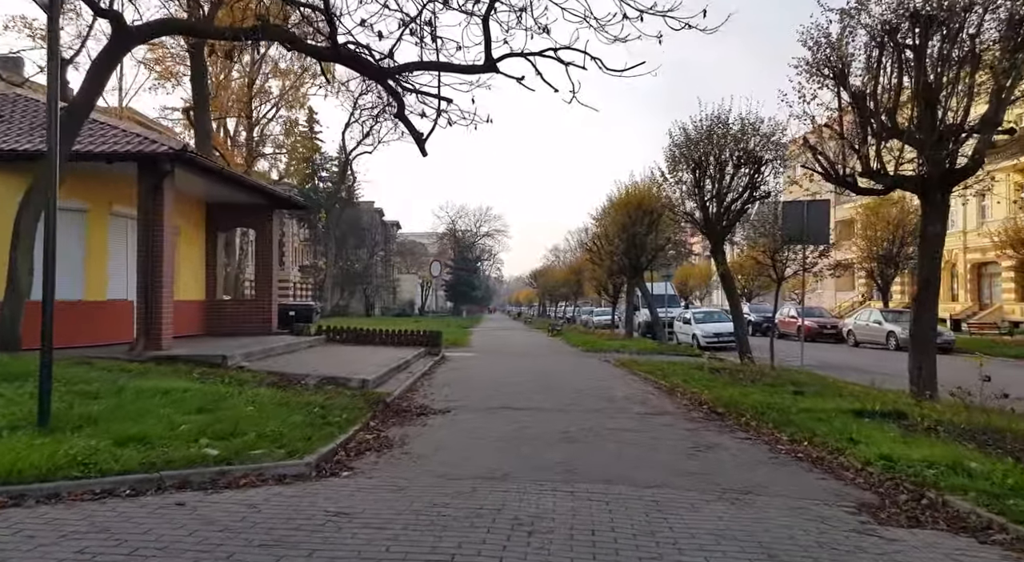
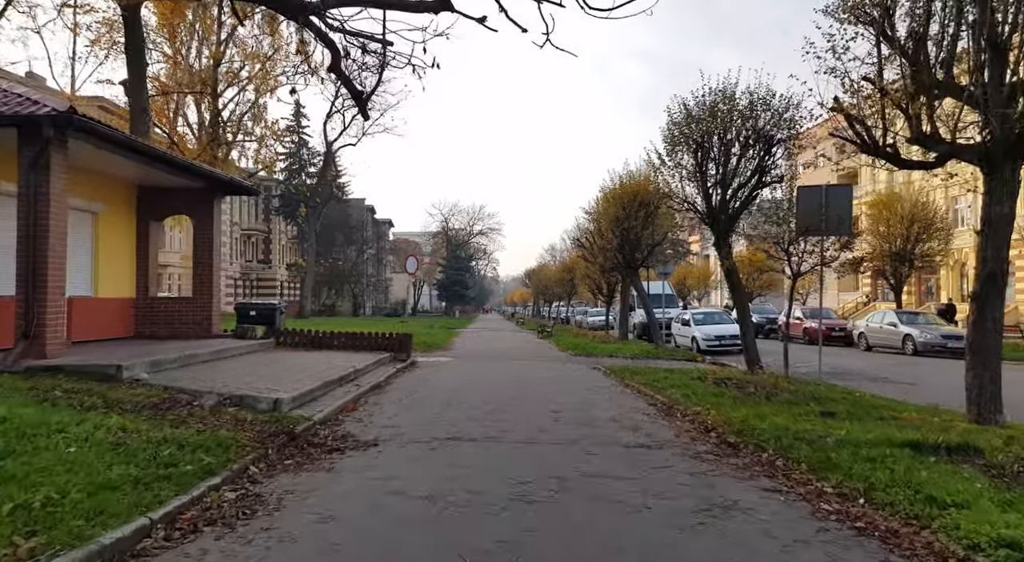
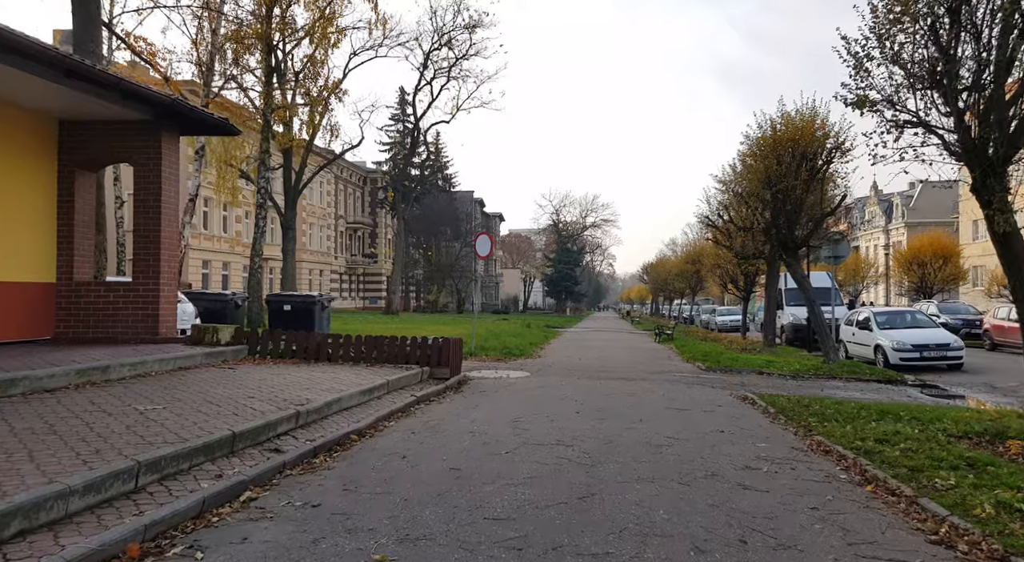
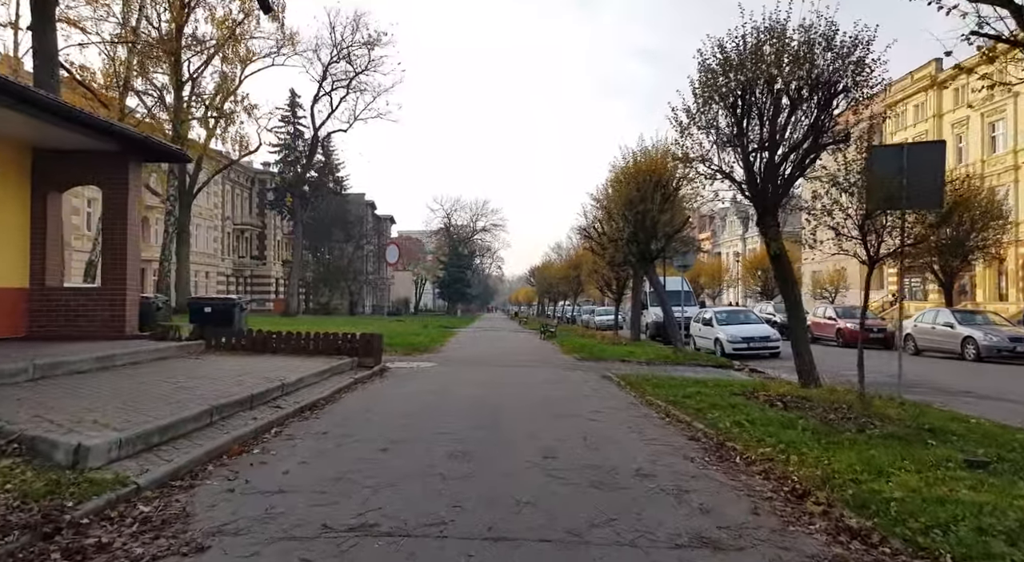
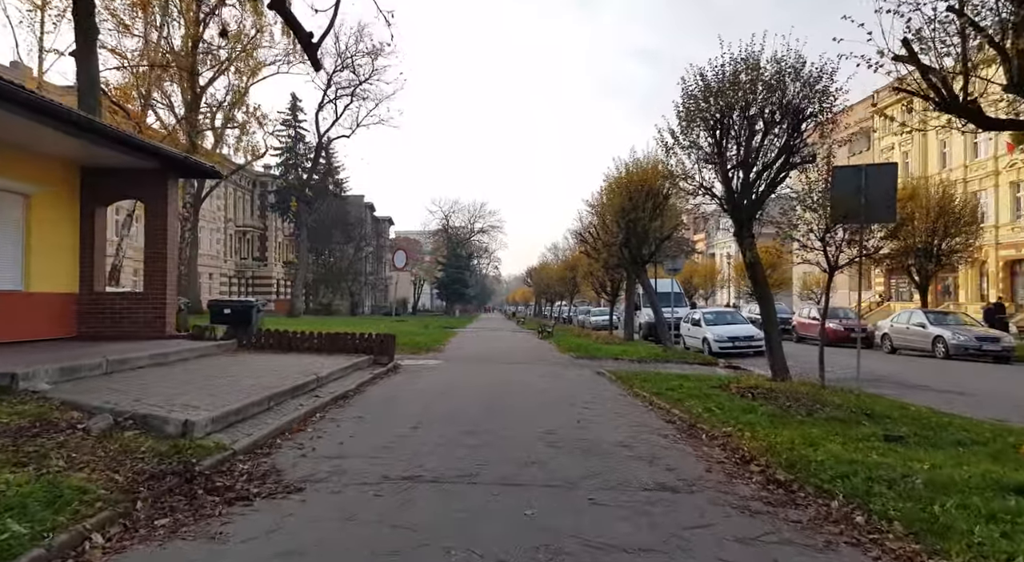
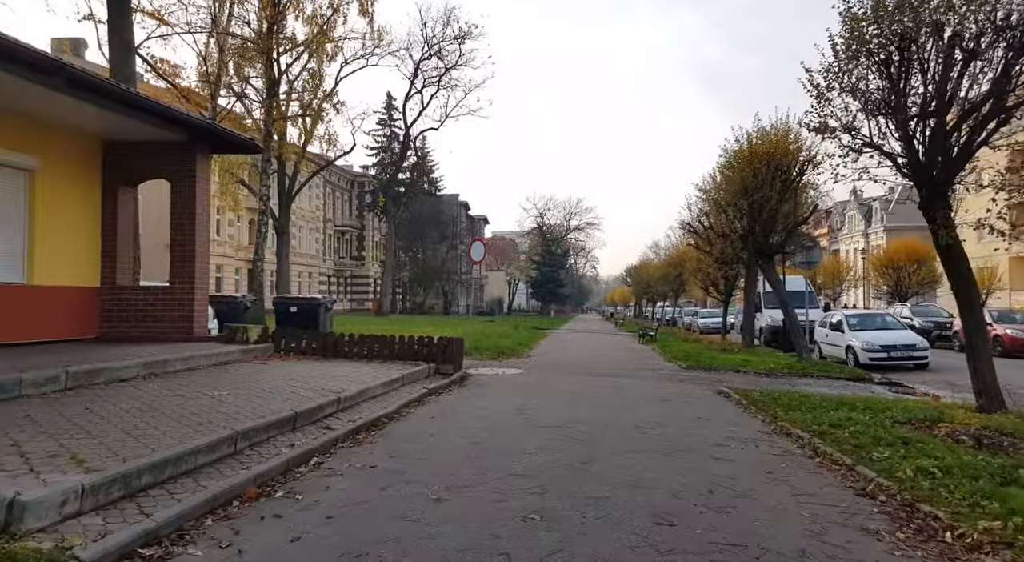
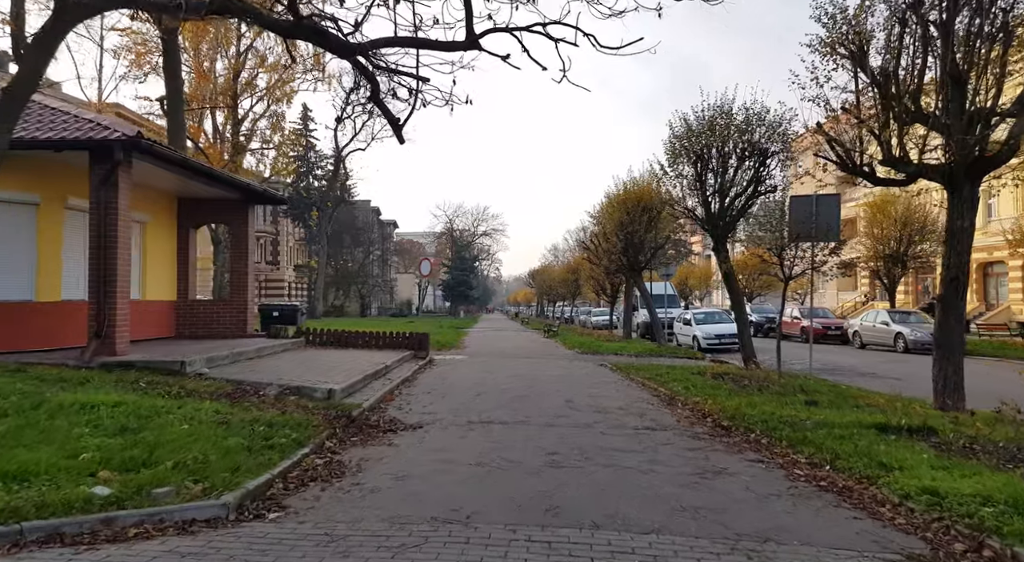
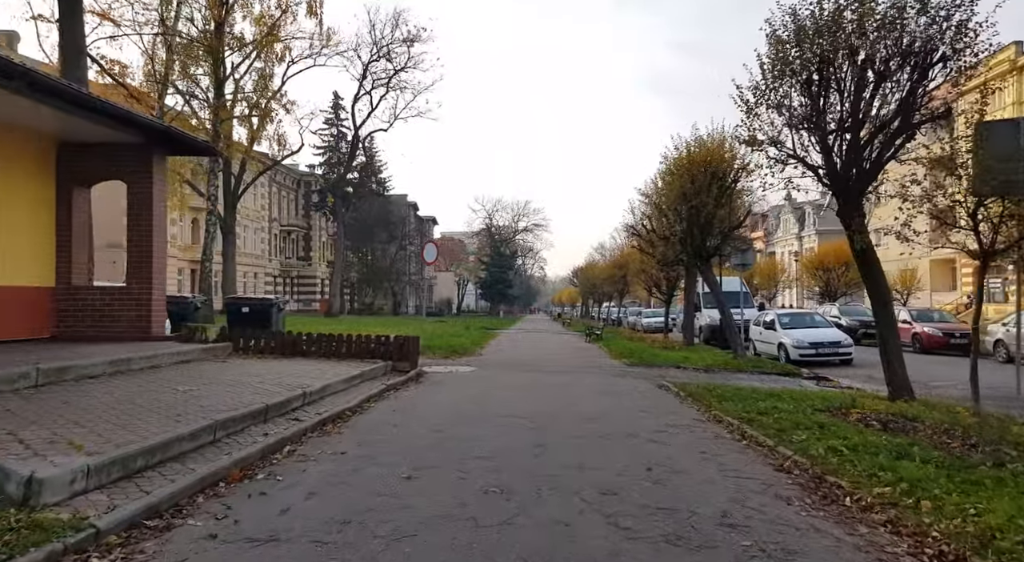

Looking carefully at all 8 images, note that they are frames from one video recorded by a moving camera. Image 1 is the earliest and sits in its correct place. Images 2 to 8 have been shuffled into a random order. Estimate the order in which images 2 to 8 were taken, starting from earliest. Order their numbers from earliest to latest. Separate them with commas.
7, 2, 5, 4, 8, 6, 3
